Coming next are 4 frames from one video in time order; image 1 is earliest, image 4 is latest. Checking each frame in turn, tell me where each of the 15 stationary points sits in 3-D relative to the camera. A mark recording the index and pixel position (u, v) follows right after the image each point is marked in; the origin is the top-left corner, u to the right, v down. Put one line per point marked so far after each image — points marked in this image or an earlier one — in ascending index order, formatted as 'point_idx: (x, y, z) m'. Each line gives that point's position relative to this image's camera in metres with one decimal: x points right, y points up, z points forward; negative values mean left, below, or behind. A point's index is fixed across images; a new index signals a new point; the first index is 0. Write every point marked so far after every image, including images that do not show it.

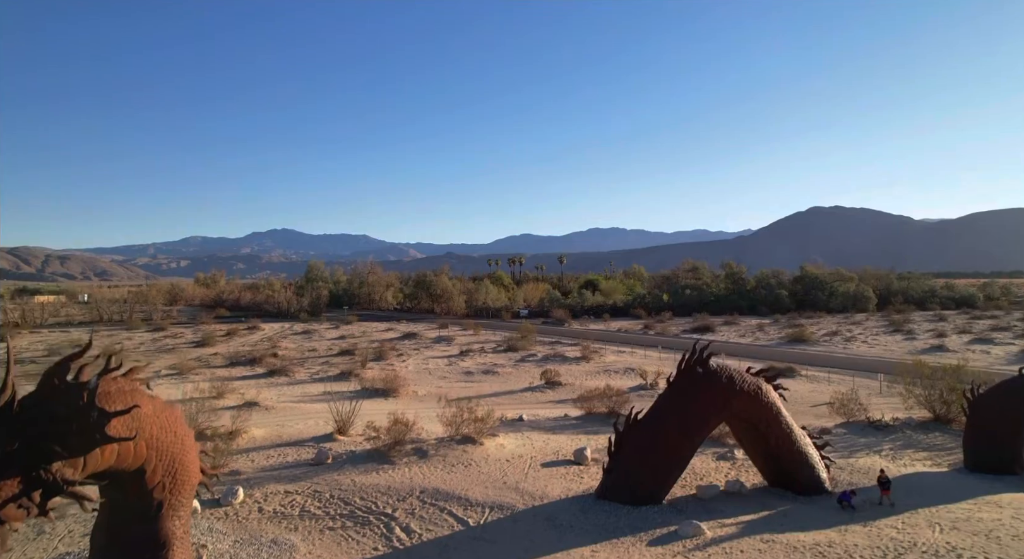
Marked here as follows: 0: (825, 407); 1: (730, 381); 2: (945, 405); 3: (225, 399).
0: (+7.3, -3.0, +15.1) m
1: (+2.7, -1.2, +7.9) m
2: (+8.7, -2.5, +13.0) m
3: (-7.2, -3.0, +16.1) m
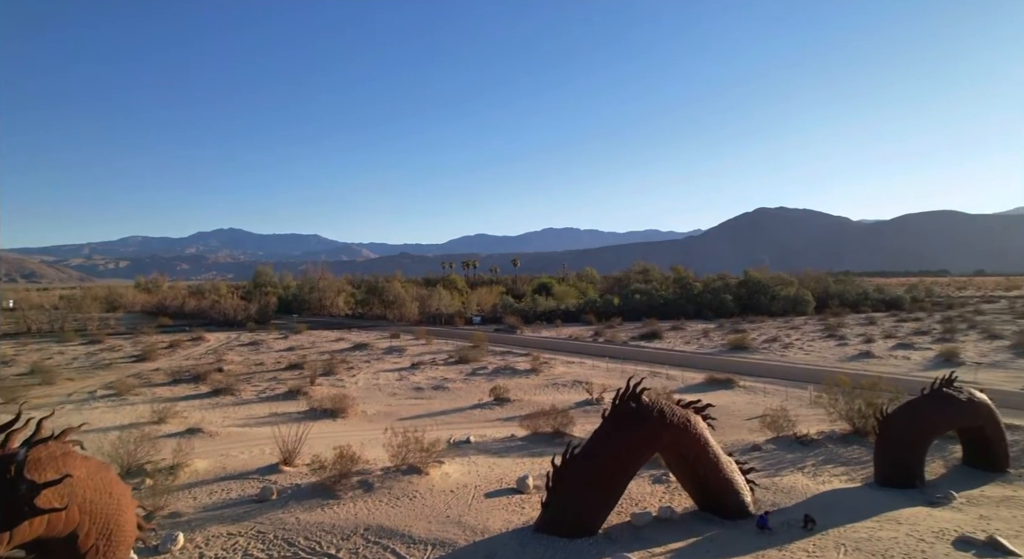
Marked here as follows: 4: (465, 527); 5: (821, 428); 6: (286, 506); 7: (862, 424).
0: (+6.1, -3.5, +15.9) m
1: (+1.9, -1.8, +8.3) m
2: (+7.6, -3.0, +13.8) m
3: (-8.5, -3.6, +15.9) m
4: (-0.6, -3.2, +8.3) m
5: (+7.1, -3.4, +14.7) m
6: (-3.2, -3.2, +9.2) m
7: (+7.6, -3.1, +13.8) m
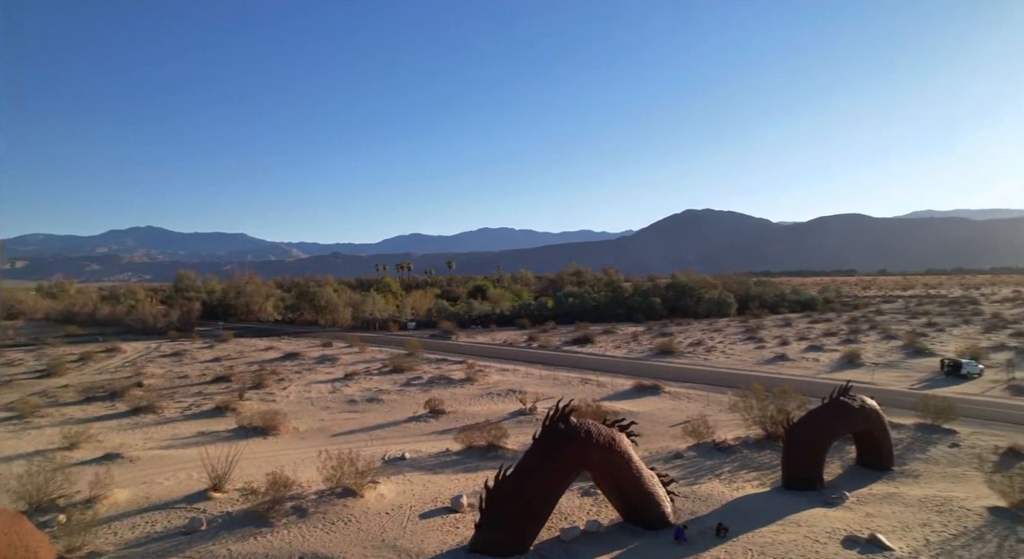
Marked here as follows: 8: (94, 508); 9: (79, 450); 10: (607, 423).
0: (+4.4, -3.9, +16.7) m
1: (+1.0, -2.1, +8.8) m
2: (+6.1, -3.3, +14.8) m
3: (-10.1, -4.0, +15.2) m
4: (-1.5, -3.6, +8.5) m
5: (+5.5, -3.7, +15.6) m
6: (-4.2, -3.6, +9.1) m
7: (+6.1, -3.4, +14.8) m
8: (-6.7, -3.7, +10.4) m
9: (-10.2, -4.0, +15.3) m
10: (+1.4, -2.1, +9.3) m
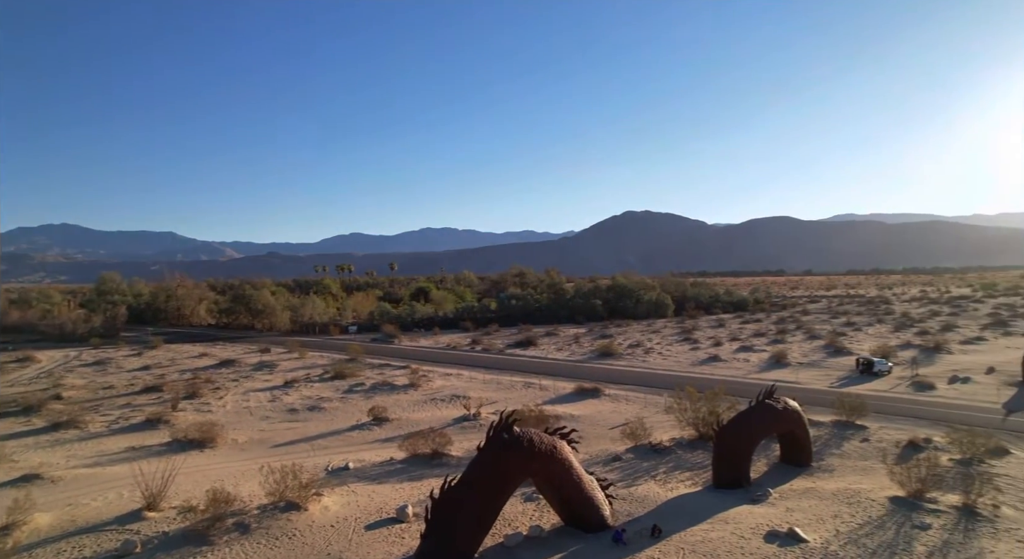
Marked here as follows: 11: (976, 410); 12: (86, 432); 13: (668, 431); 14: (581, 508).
0: (+2.9, -4.1, +17.3) m
1: (+0.3, -2.3, +9.1) m
2: (+4.7, -3.5, +15.6) m
3: (-11.4, -4.3, +14.6) m
4: (-2.2, -3.8, +8.7) m
5: (+4.1, -3.9, +16.3) m
6: (-5.0, -3.9, +9.0) m
7: (+4.7, -3.6, +15.6) m
8: (-7.6, -3.9, +10.1) m
9: (-11.5, -4.3, +14.6) m
10: (+0.5, -2.3, +9.7) m
11: (+13.0, -3.7, +18.0) m
12: (-12.4, -4.5, +19.1) m
13: (+4.1, -3.9, +16.7) m
14: (+1.0, -3.5, +9.7) m
